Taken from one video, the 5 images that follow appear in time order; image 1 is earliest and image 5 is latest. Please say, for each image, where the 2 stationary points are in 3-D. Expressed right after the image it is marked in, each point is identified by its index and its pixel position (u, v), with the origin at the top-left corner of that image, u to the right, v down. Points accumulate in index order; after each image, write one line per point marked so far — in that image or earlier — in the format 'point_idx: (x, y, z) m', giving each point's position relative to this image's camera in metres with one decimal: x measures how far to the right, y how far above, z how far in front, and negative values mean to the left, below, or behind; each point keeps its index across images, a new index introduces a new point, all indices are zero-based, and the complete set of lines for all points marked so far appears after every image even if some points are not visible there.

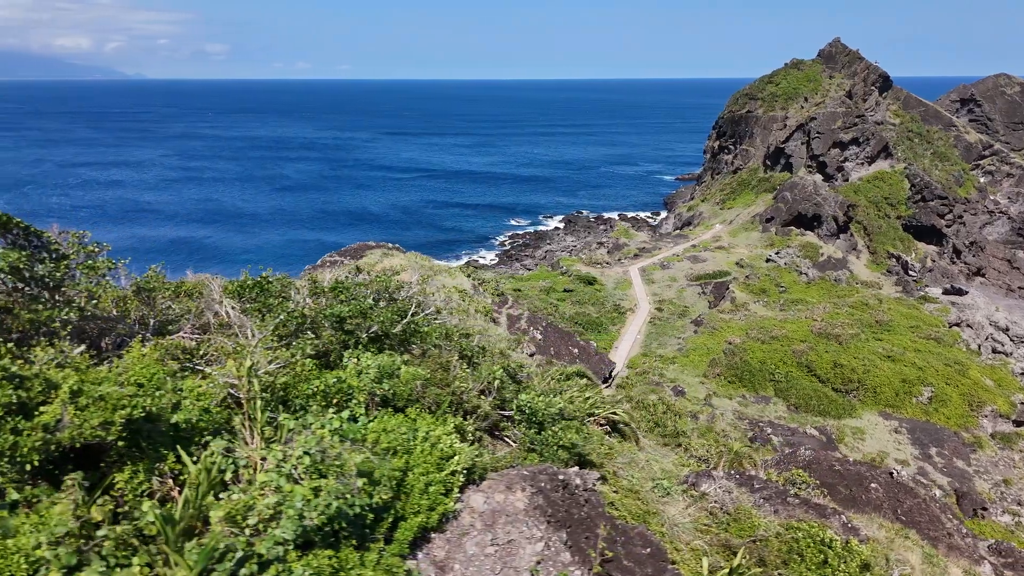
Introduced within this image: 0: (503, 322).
0: (-0.2, -0.9, +15.7) m
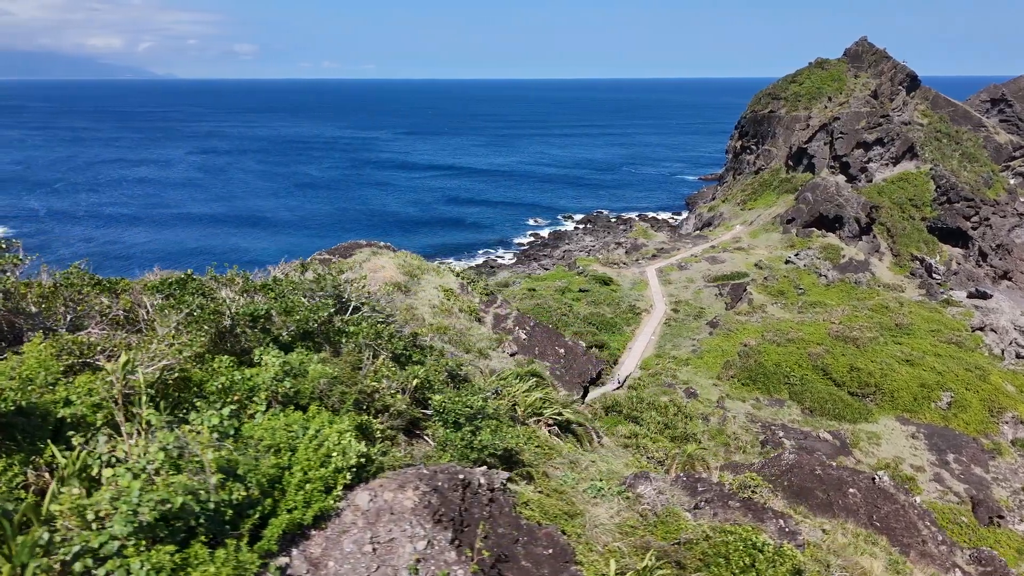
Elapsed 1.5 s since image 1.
0: (-0.6, -0.9, +15.7) m
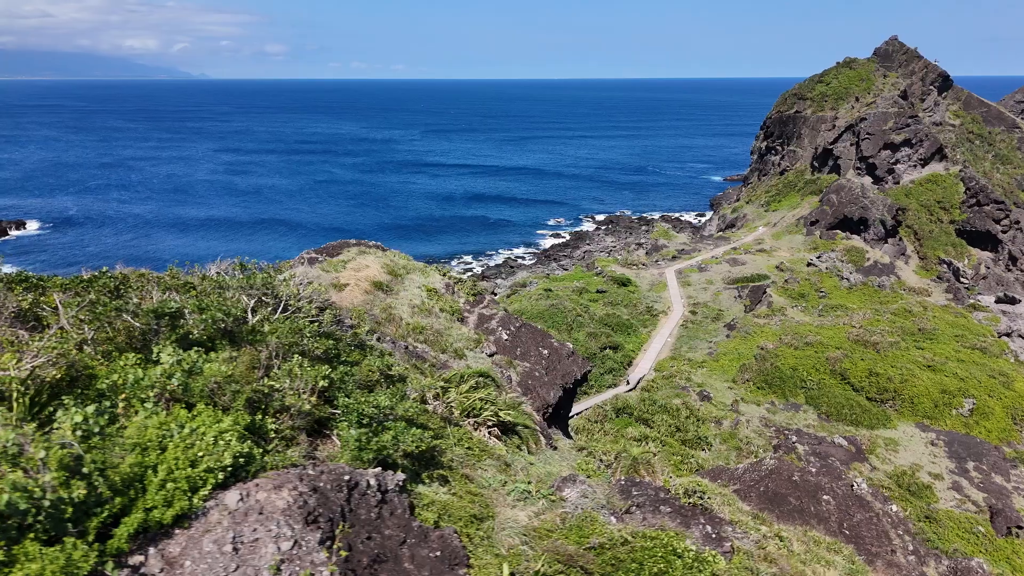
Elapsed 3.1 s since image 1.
0: (-1.1, -0.9, +15.7) m
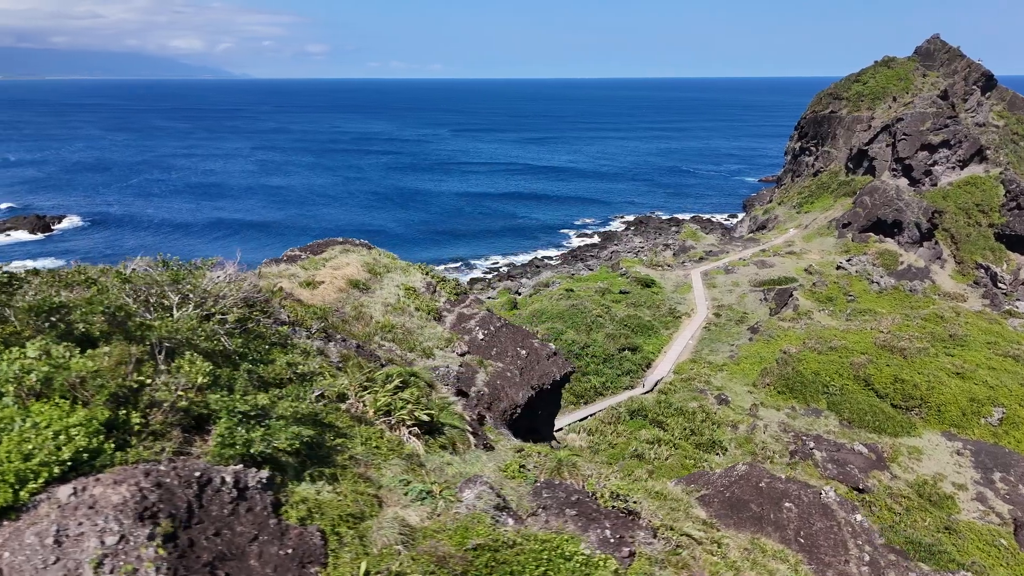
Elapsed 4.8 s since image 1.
0: (-1.8, -0.9, +15.7) m
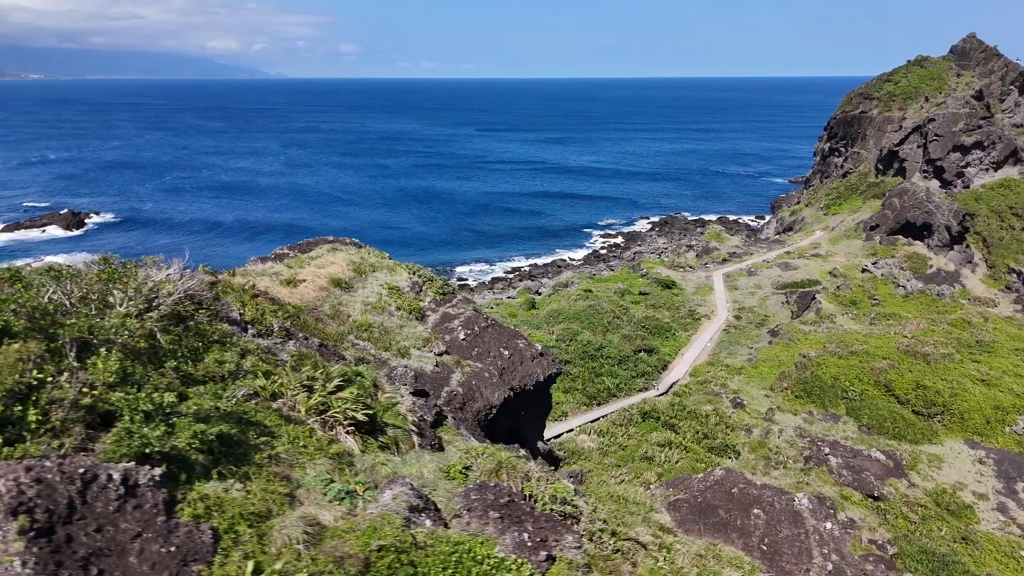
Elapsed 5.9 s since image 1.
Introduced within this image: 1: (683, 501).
0: (-2.3, -0.9, +15.8) m
1: (+3.2, -4.1, +11.1) m
